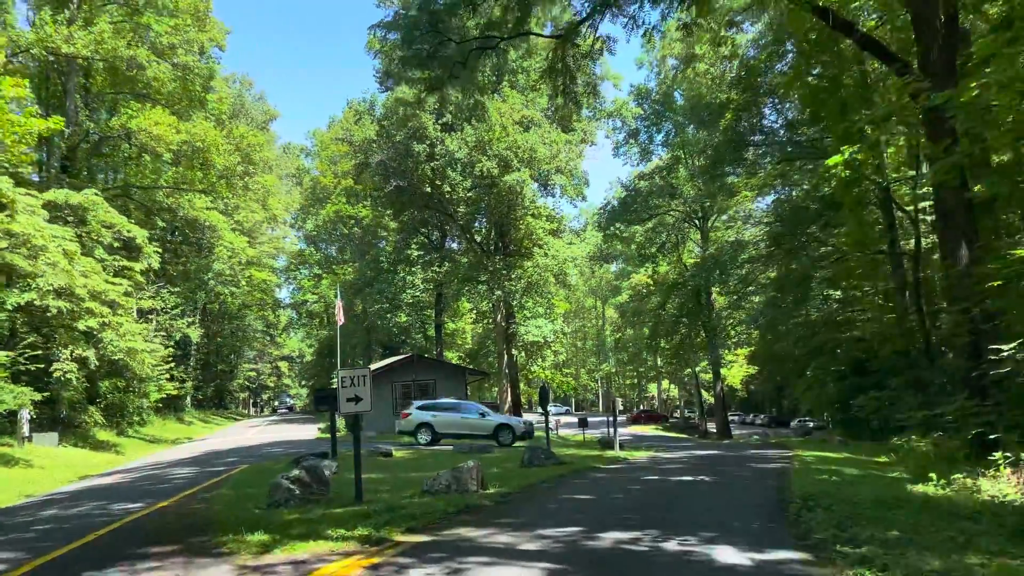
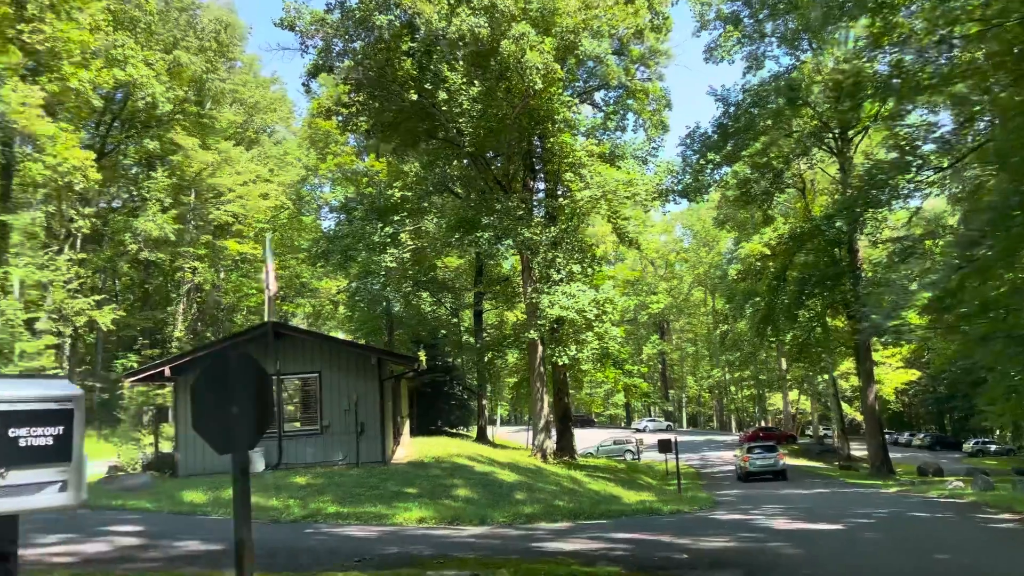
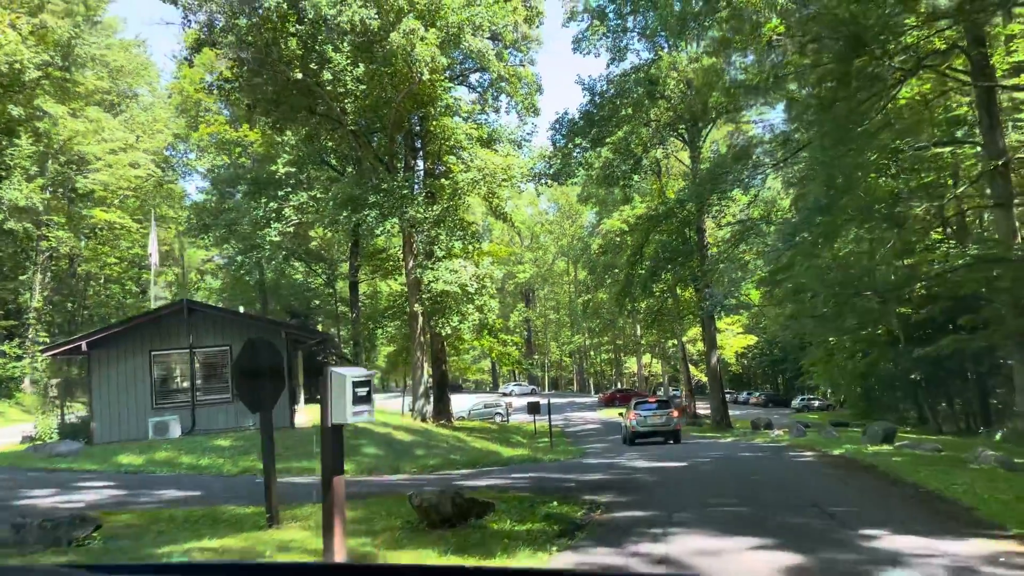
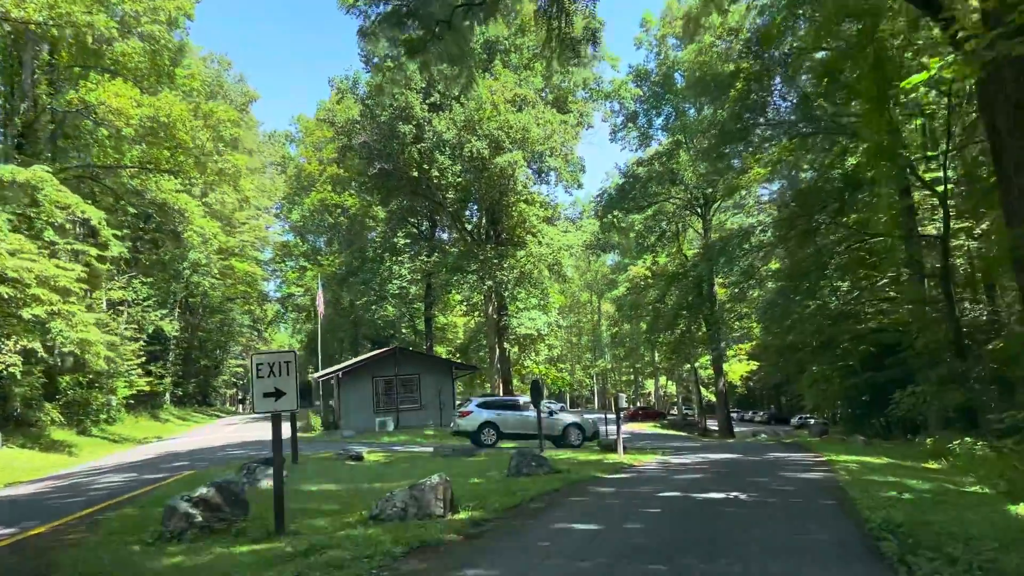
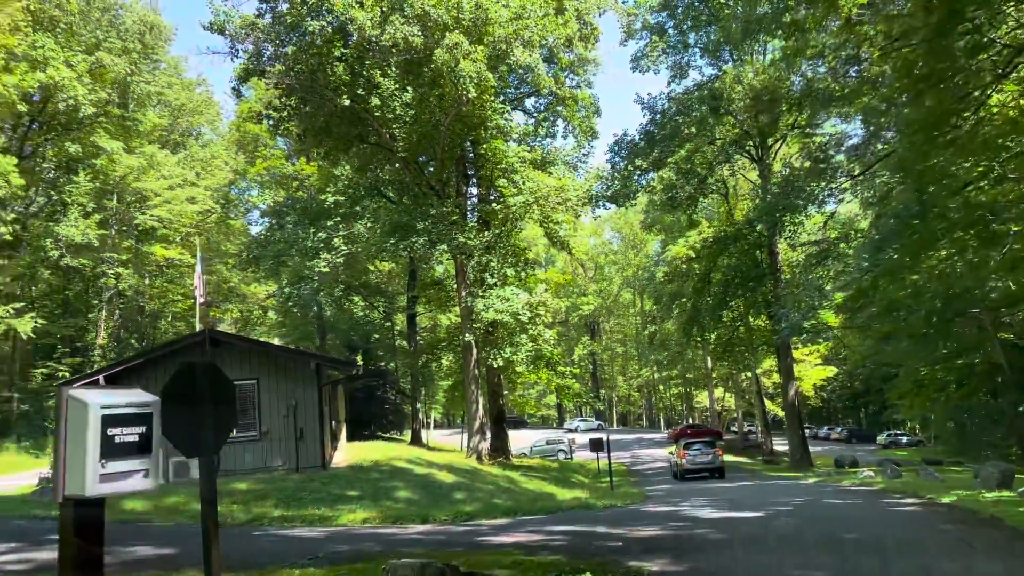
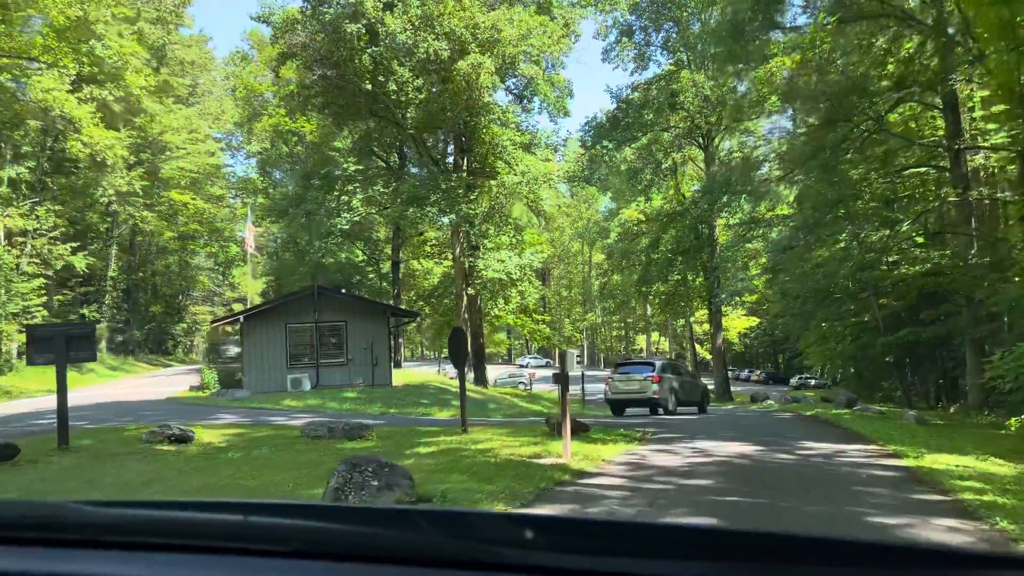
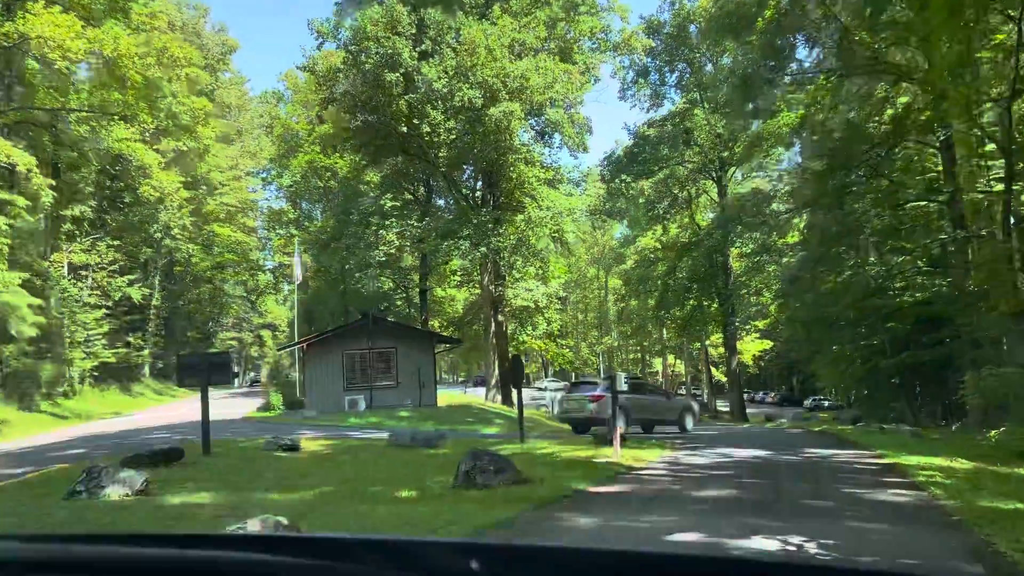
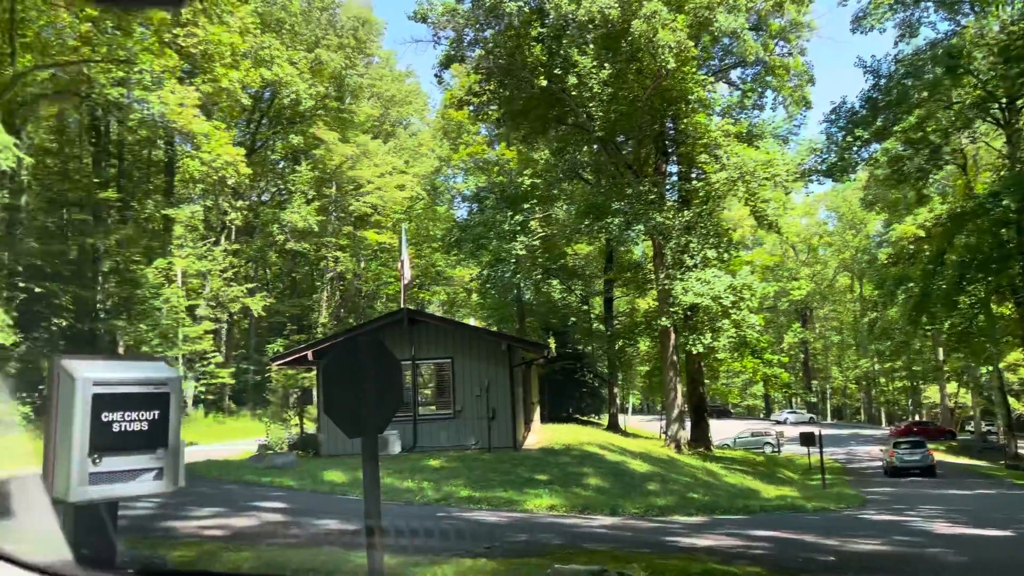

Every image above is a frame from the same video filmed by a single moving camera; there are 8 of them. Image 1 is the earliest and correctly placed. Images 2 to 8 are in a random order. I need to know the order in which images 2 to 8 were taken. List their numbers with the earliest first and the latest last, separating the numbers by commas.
4, 7, 6, 3, 5, 2, 8
